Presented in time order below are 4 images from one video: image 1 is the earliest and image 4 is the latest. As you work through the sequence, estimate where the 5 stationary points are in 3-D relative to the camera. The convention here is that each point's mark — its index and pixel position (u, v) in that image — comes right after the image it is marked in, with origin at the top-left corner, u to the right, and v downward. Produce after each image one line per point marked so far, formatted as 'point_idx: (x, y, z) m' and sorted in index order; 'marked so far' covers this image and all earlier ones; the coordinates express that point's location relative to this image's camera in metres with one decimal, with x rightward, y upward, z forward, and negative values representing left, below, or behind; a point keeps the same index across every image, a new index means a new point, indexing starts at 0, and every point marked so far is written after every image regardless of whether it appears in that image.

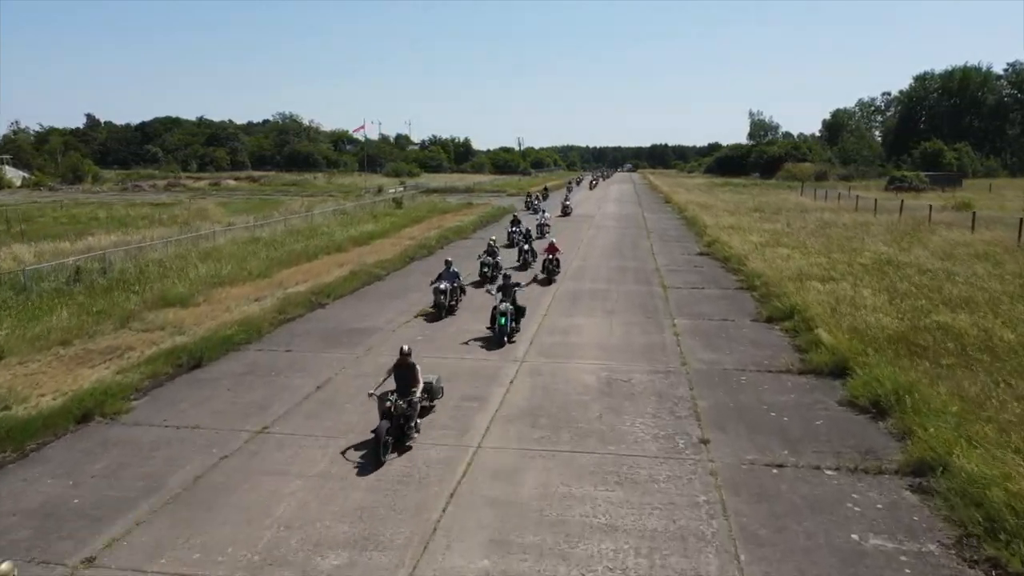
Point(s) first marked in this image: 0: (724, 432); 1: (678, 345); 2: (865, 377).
0: (+2.7, -1.8, +9.3) m
1: (+3.1, -1.1, +13.7) m
2: (+5.2, -1.3, +10.7) m
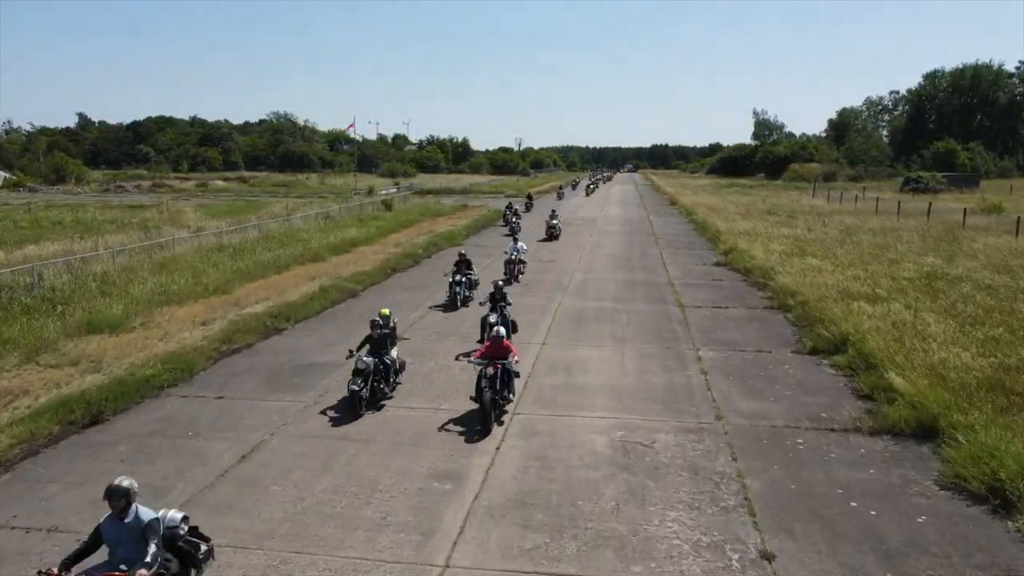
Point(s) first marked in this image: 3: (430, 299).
0: (+2.6, -2.3, +6.6) m
1: (+3.0, -1.5, +11.0) m
2: (+5.0, -1.7, +8.0) m
3: (-2.0, -0.3, +17.9) m
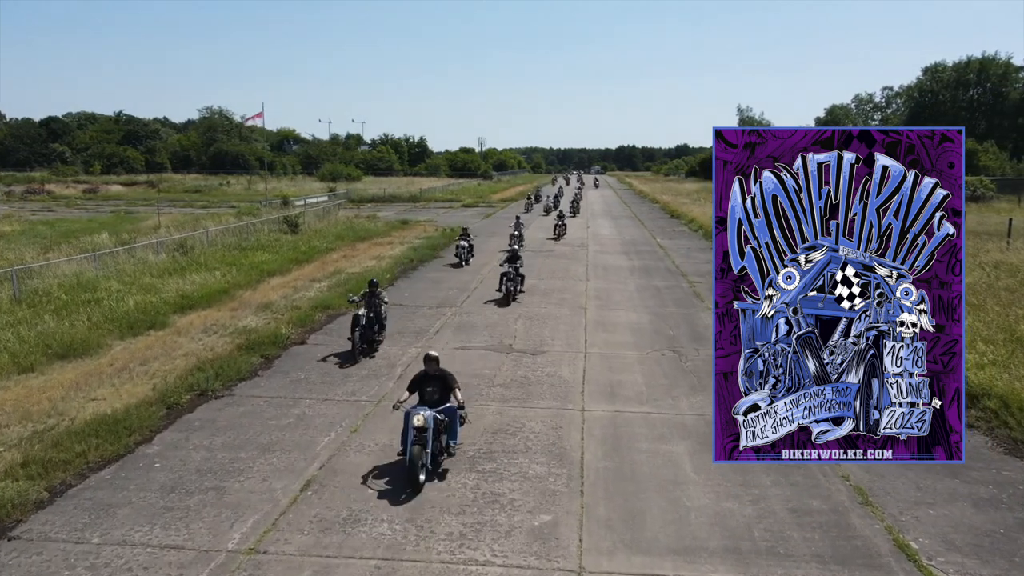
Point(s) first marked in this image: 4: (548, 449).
0: (+2.5, -4.2, -4.8) m
1: (+2.7, -3.5, -0.4) m
2: (+4.9, -3.7, -3.3) m
3: (-2.6, -2.3, +6.2) m
4: (+0.4, -1.9, +8.5) m
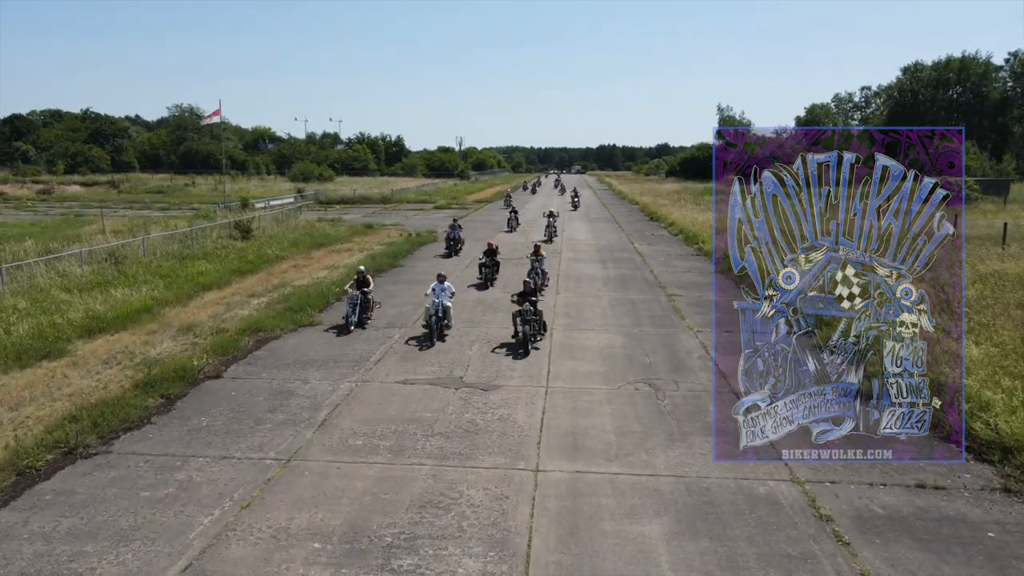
0: (+2.2, -4.6, -6.6) m
1: (+2.3, -3.8, -2.2) m
2: (+4.5, -4.0, -5.0) m
3: (-3.2, -2.7, +4.3) m
4: (-0.2, -2.3, +6.7) m
